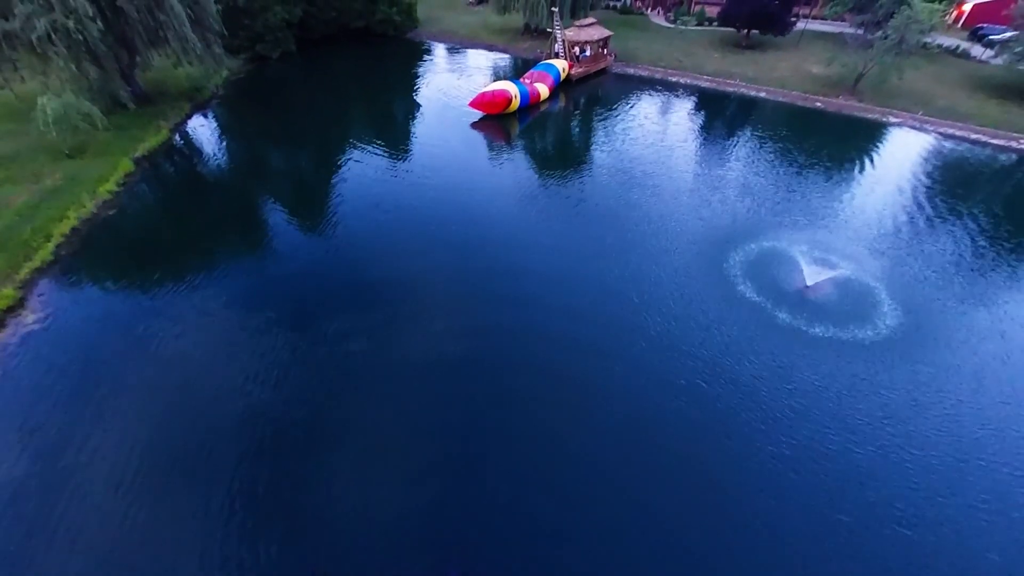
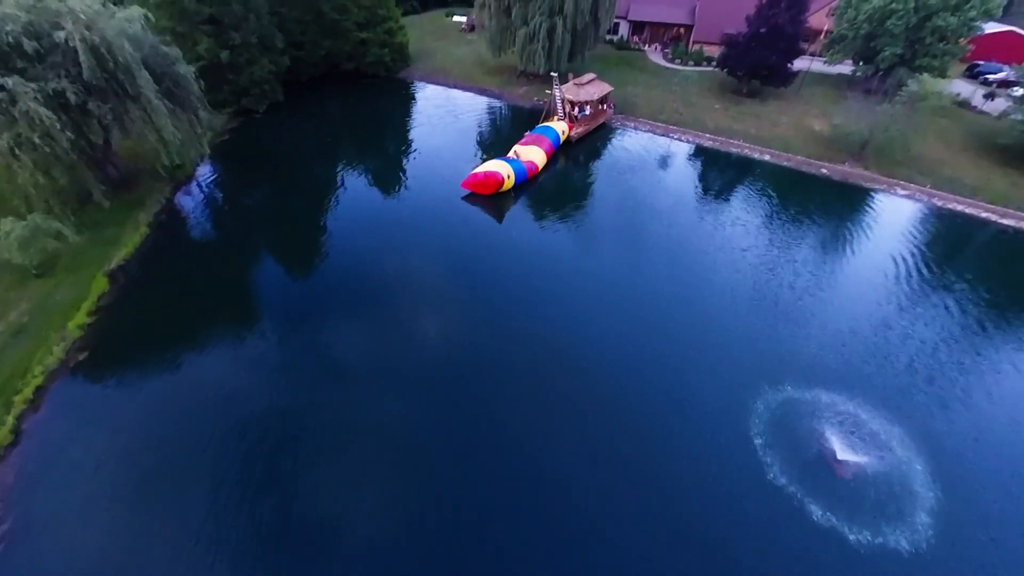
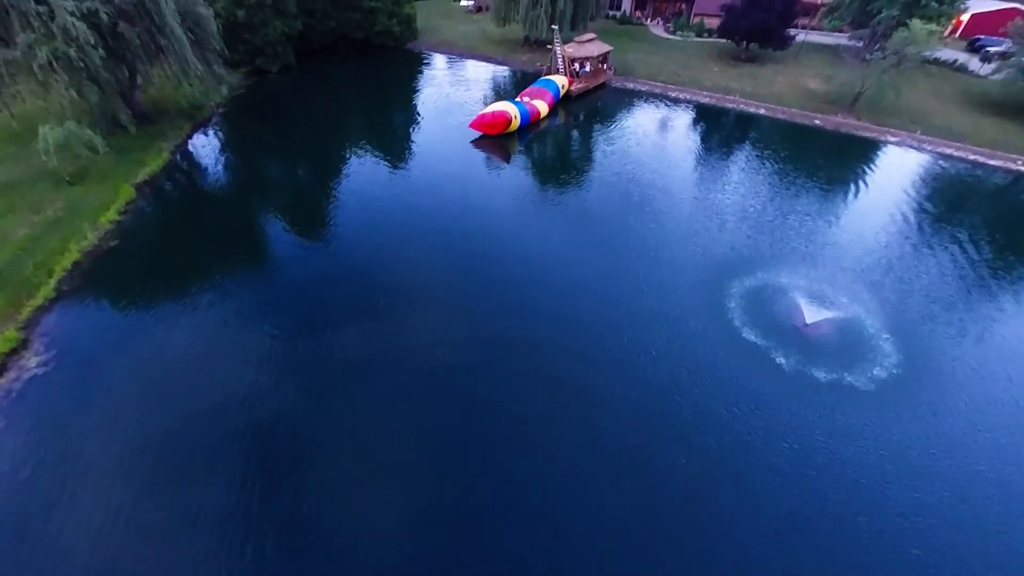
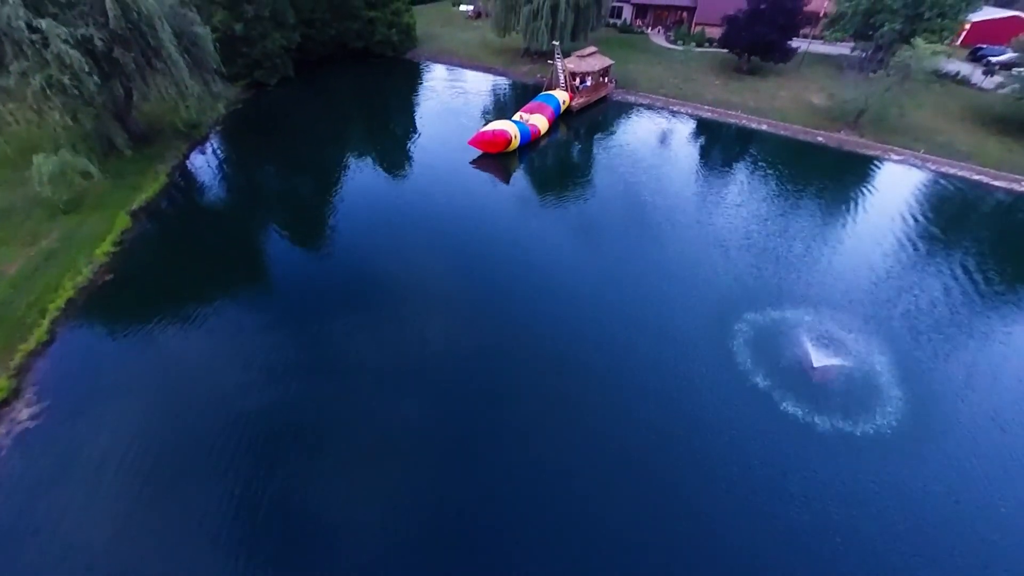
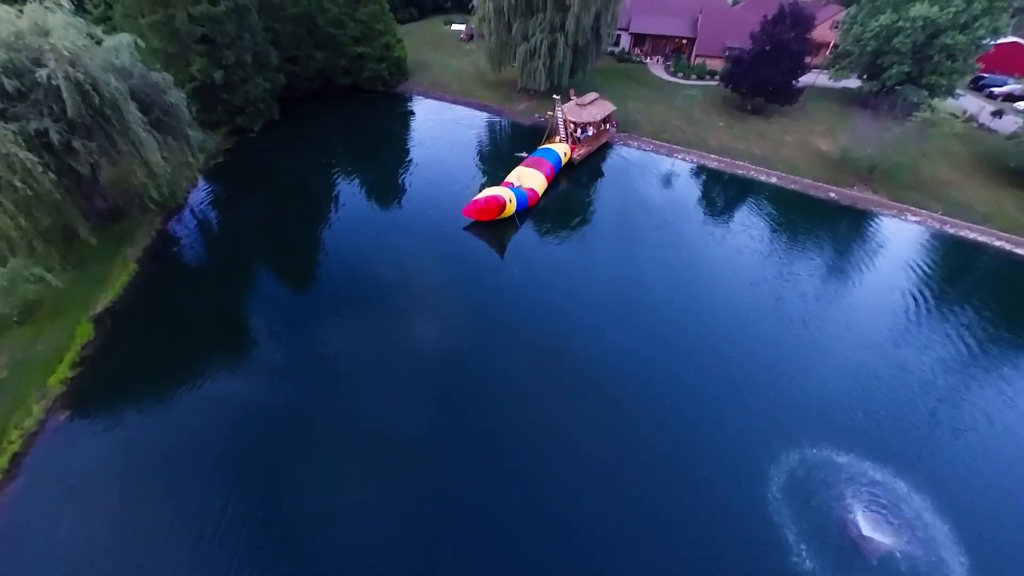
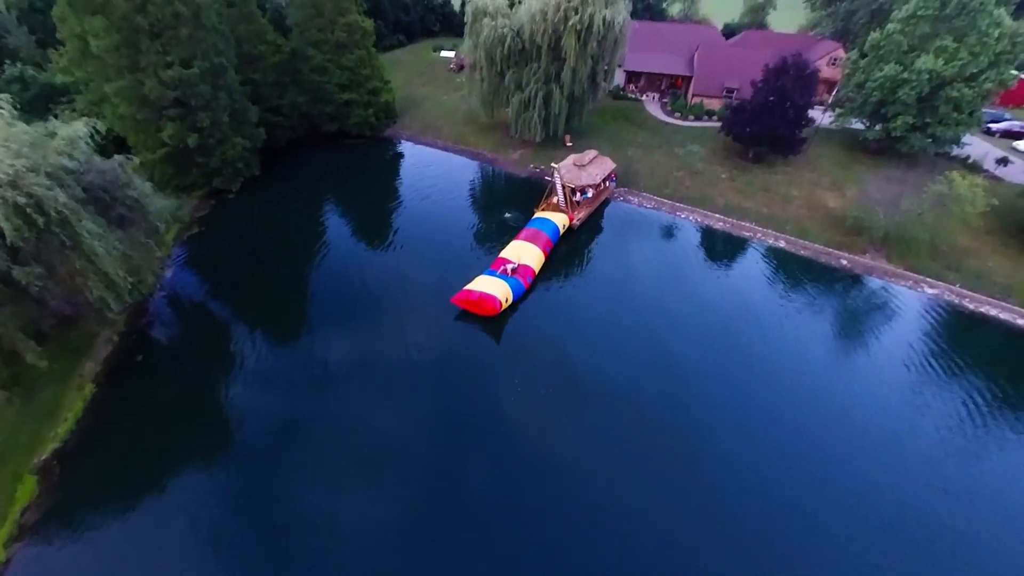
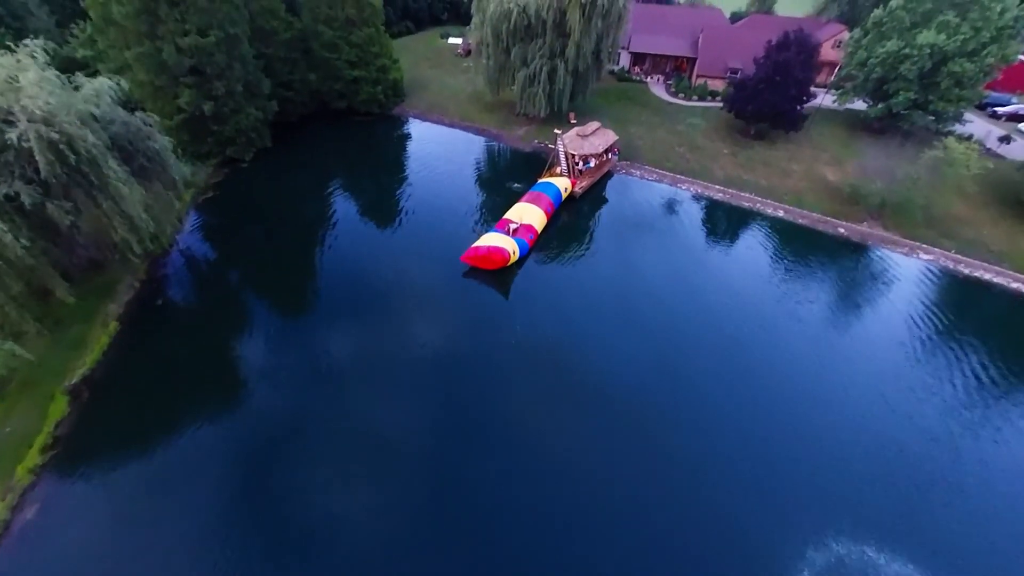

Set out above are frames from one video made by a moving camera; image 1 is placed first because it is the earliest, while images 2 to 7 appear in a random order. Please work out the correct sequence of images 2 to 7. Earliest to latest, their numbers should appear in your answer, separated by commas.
3, 4, 2, 5, 7, 6
